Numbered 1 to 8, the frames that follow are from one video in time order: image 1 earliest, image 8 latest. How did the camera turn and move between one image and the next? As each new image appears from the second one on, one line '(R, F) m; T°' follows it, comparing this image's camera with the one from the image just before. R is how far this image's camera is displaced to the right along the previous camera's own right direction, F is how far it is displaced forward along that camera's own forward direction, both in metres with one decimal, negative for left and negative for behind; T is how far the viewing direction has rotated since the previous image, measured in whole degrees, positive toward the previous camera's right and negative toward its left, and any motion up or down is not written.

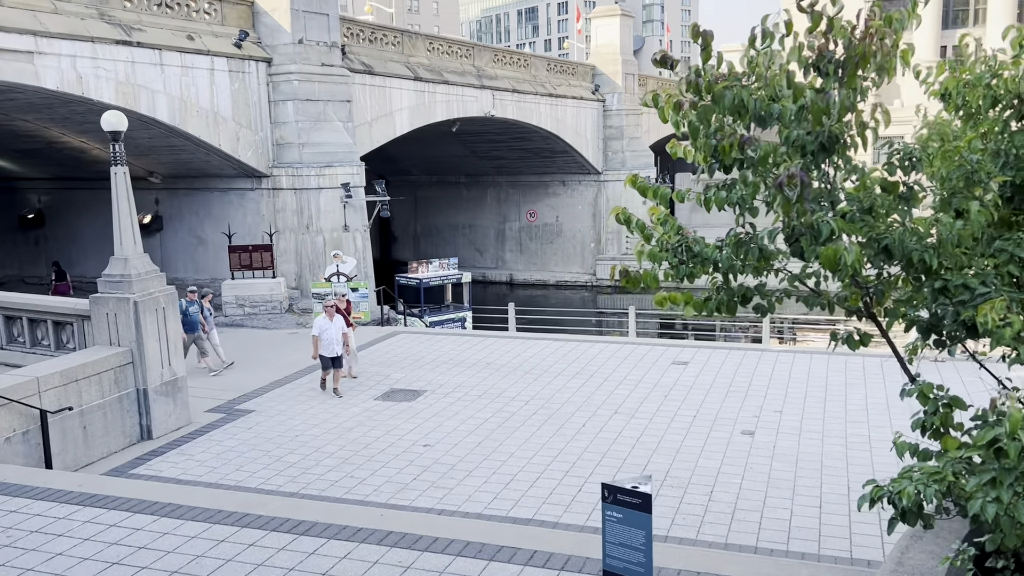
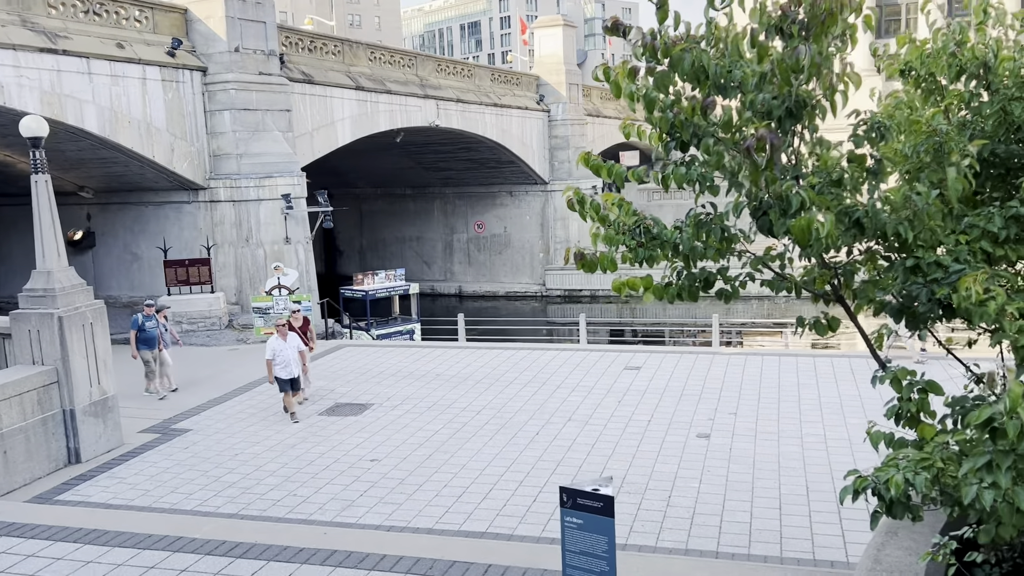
(0.0, +0.3) m; +3°
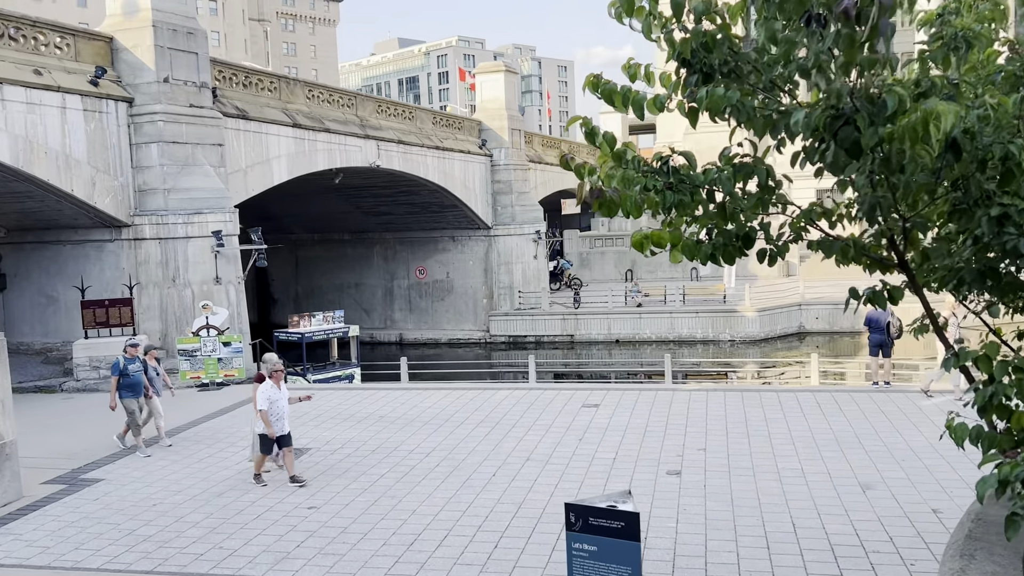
(-0.2, +0.9) m; +4°
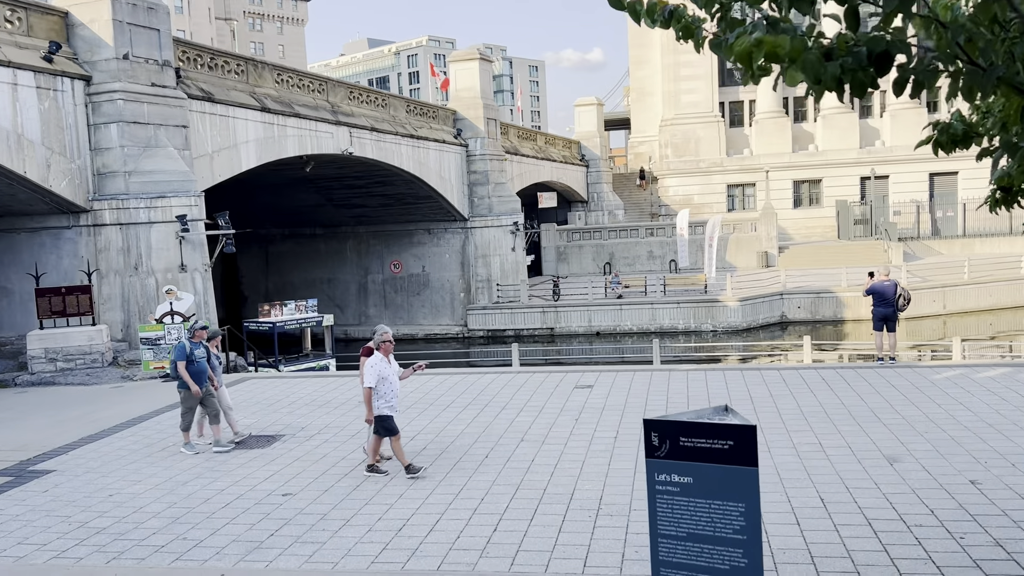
(-0.2, +0.8) m; +2°
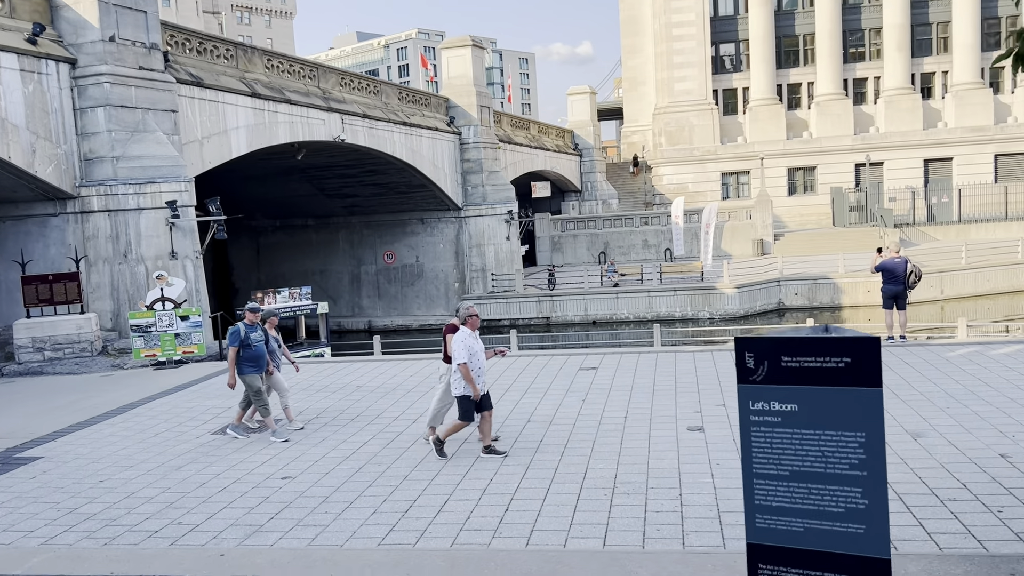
(-0.1, +0.3) m; +1°
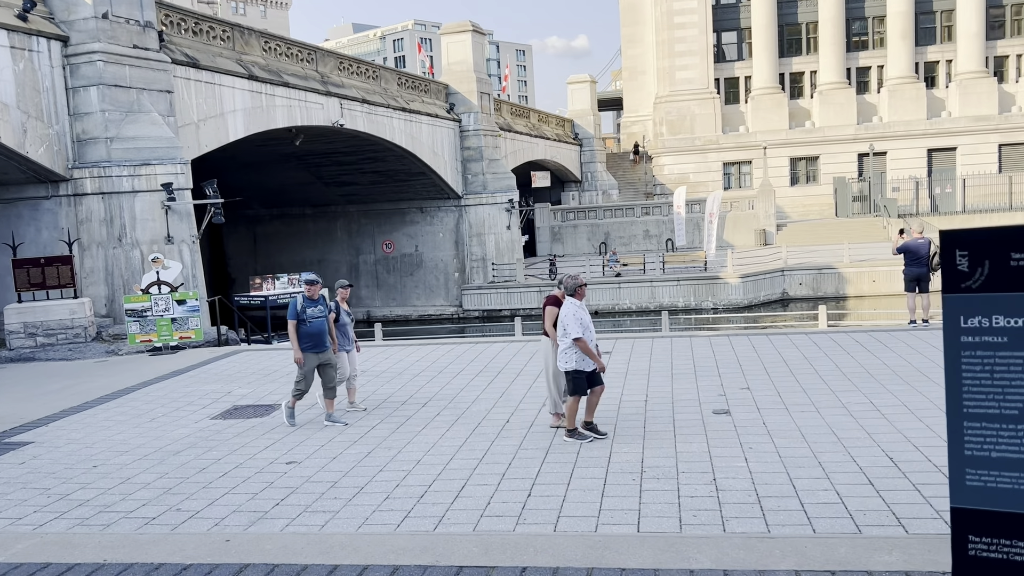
(-0.2, +0.5) m; 0°
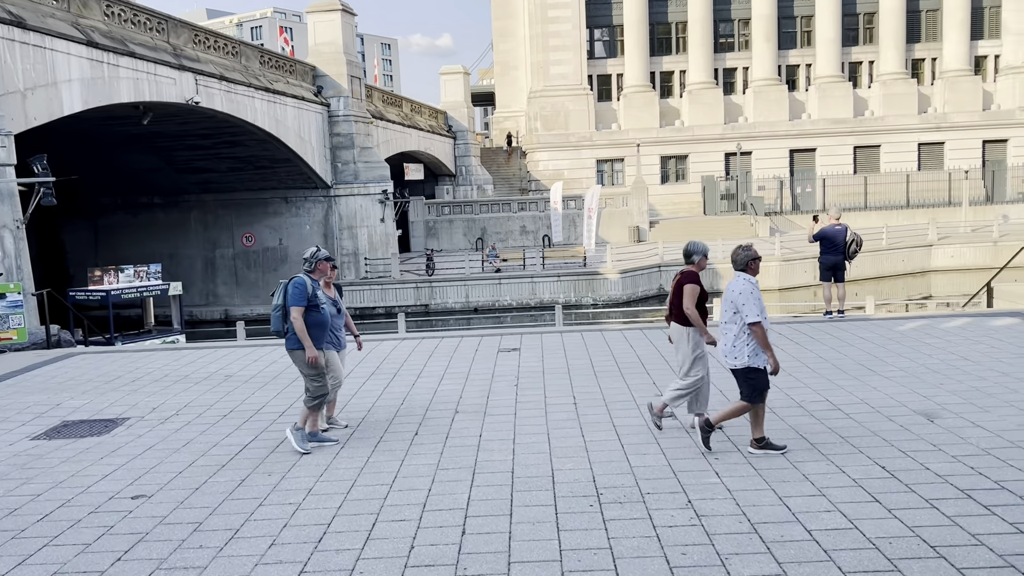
(-0.4, +1.4) m; +9°
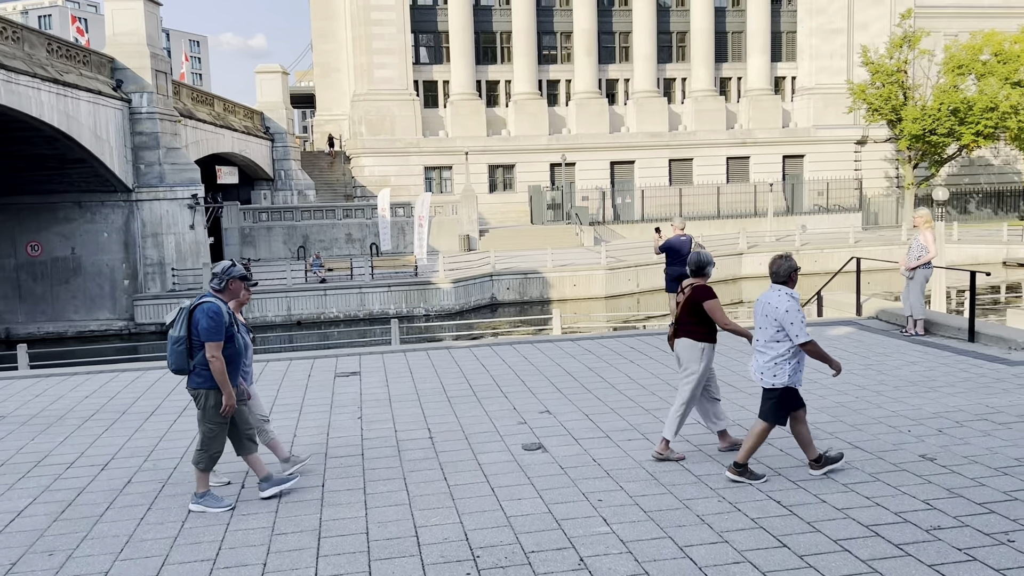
(-0.2, +0.9) m; +12°
